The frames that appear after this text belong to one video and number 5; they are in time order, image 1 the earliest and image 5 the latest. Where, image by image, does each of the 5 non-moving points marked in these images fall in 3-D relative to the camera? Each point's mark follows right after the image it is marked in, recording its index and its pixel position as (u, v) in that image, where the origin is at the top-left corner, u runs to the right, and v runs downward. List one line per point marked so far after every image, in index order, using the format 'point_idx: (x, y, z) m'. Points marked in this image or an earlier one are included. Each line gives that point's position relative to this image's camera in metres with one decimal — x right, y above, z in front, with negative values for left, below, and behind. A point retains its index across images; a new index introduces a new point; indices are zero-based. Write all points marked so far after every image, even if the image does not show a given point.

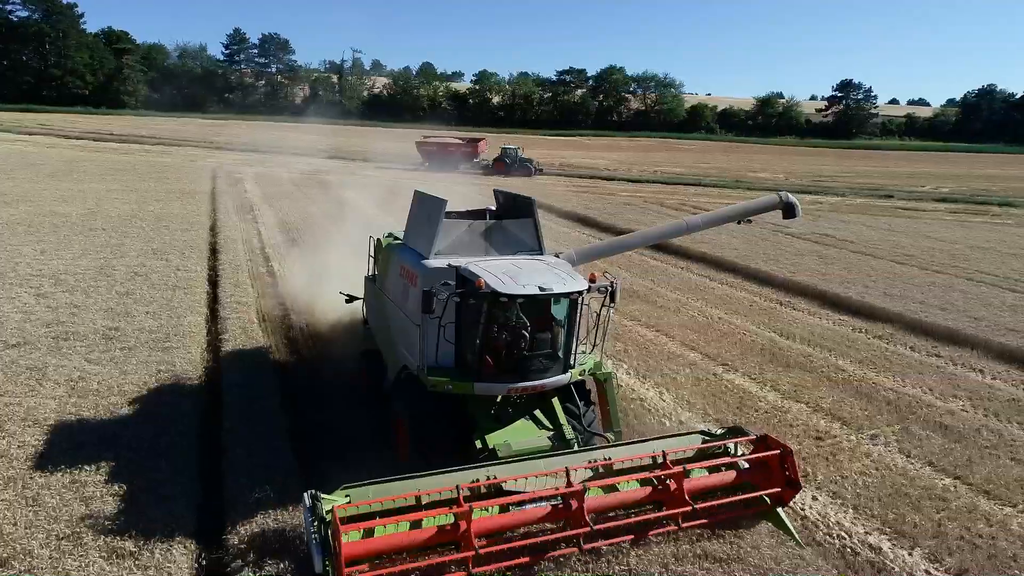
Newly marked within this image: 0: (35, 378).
0: (-5.9, -1.1, +8.9) m
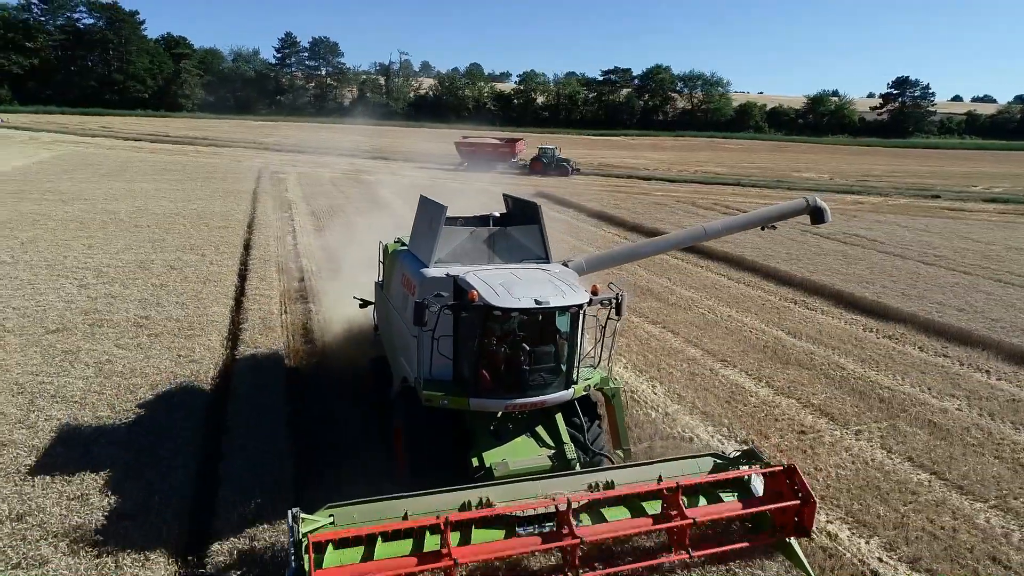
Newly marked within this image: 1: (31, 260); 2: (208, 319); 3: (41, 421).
0: (-6.0, -1.0, +9.7) m
1: (-10.4, +0.6, +15.4) m
2: (-5.1, -0.5, +12.0) m
3: (-5.2, -1.4, +7.9) m
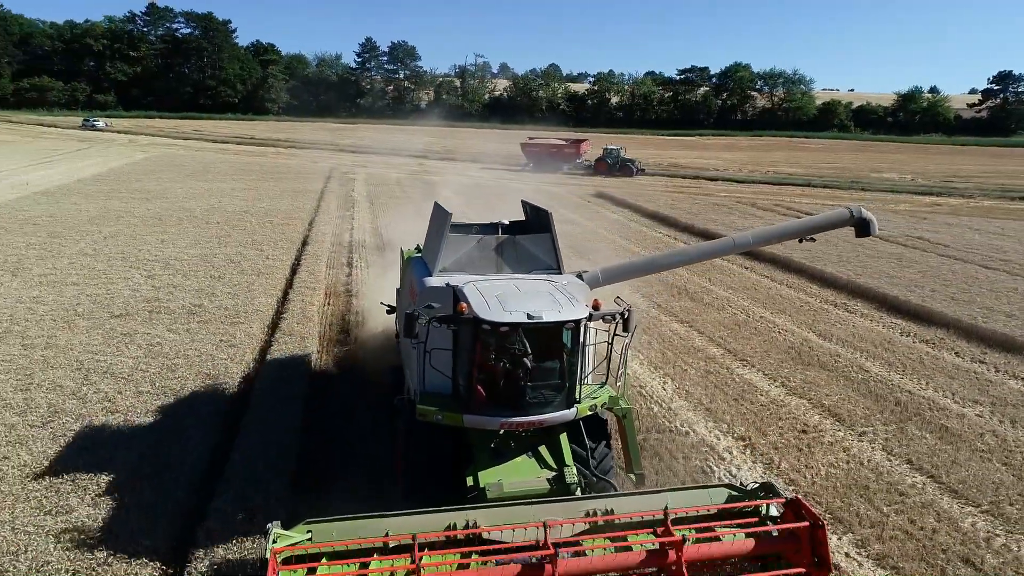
0: (-5.8, -0.8, +10.8) m
1: (-9.5, +0.9, +16.9) m
2: (-4.6, -0.4, +12.9) m
3: (-5.2, -1.3, +8.9) m
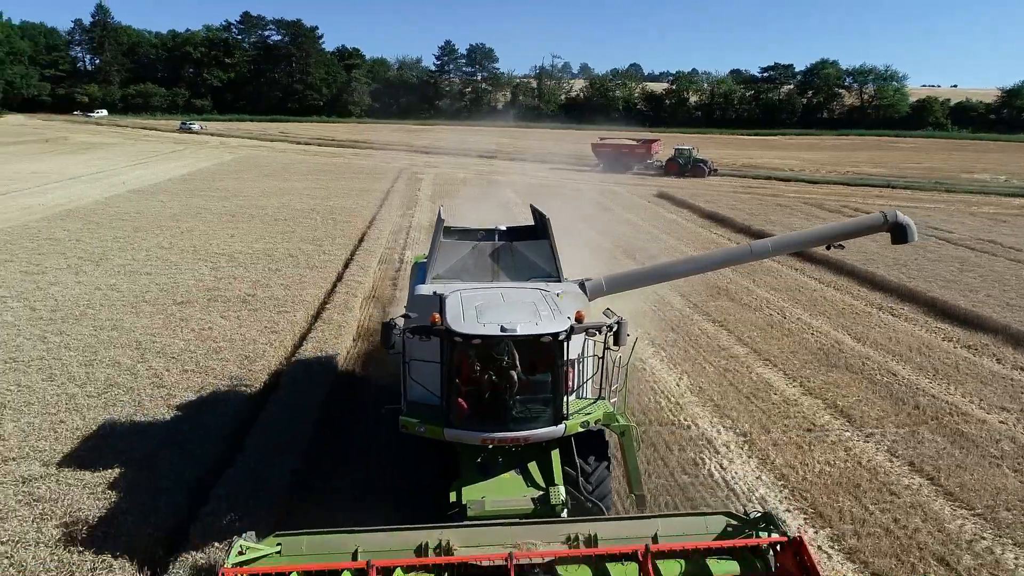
0: (-5.5, -0.6, +11.8) m
1: (-8.4, +1.1, +18.3) m
2: (-4.0, -0.2, +13.8) m
3: (-5.1, -1.1, +9.9) m
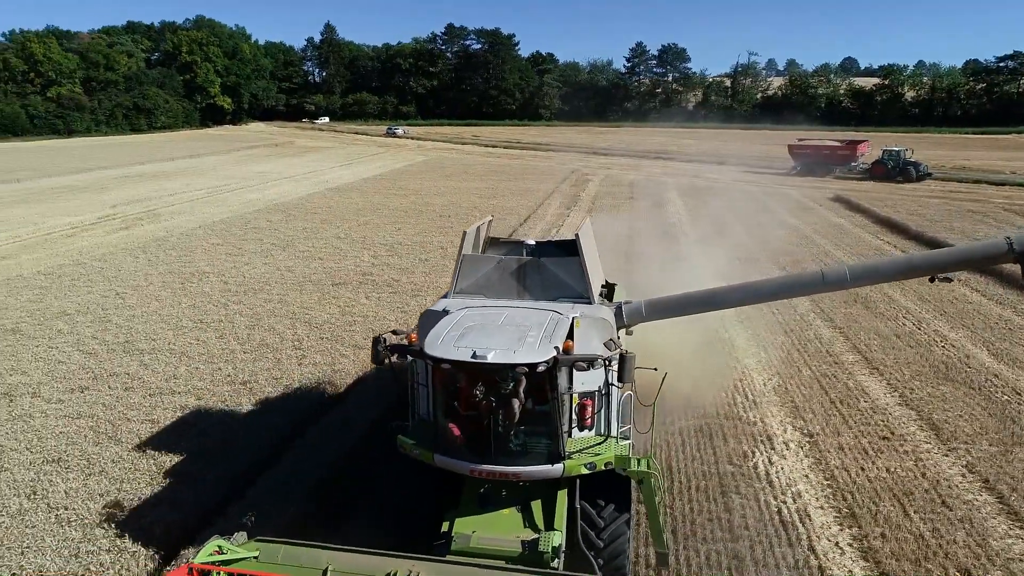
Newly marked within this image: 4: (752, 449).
0: (-3.5, -0.3, +13.9) m
1: (-4.6, +1.5, +20.9) m
2: (-1.6, +0.1, +15.4) m
3: (-3.7, -0.8, +11.9) m
4: (+2.8, -1.9, +8.4) m
